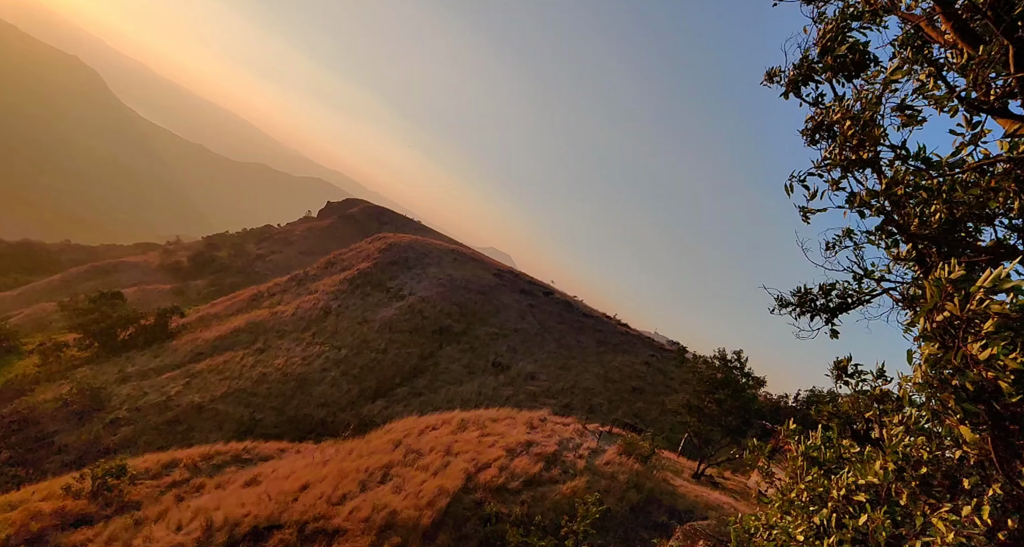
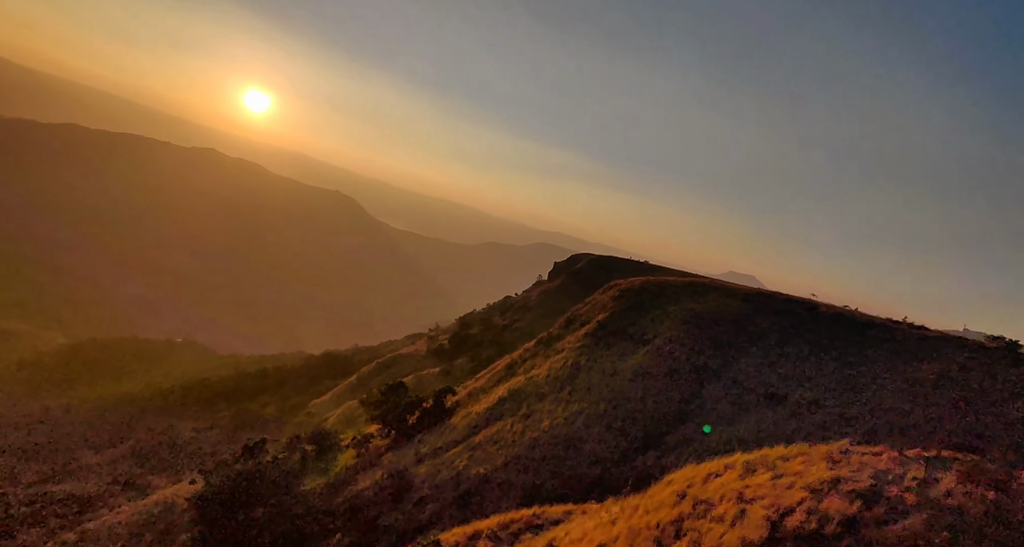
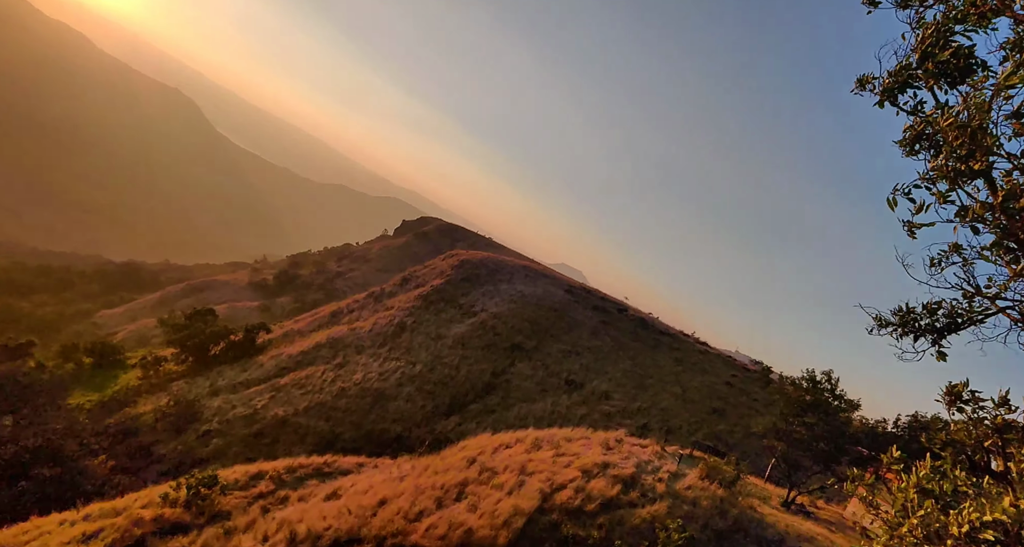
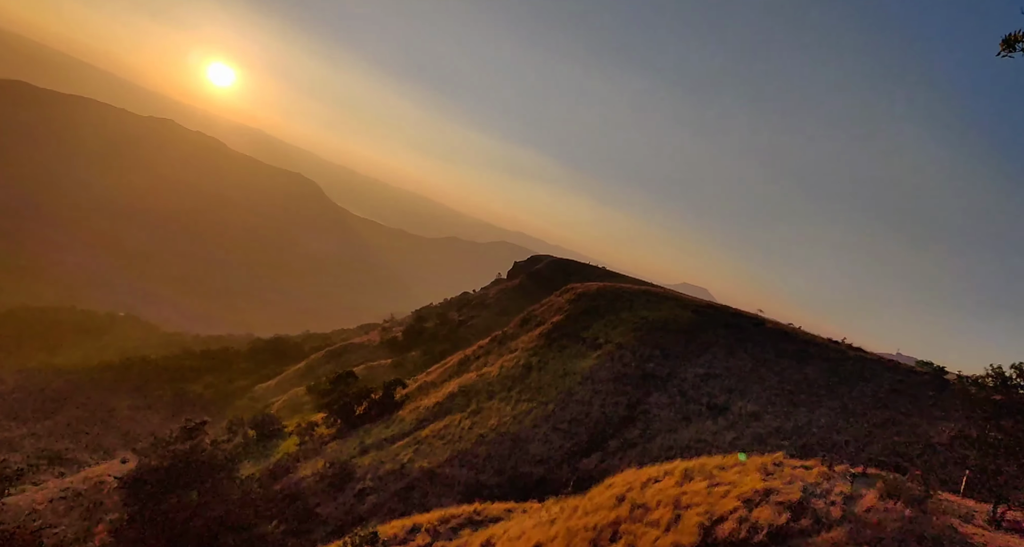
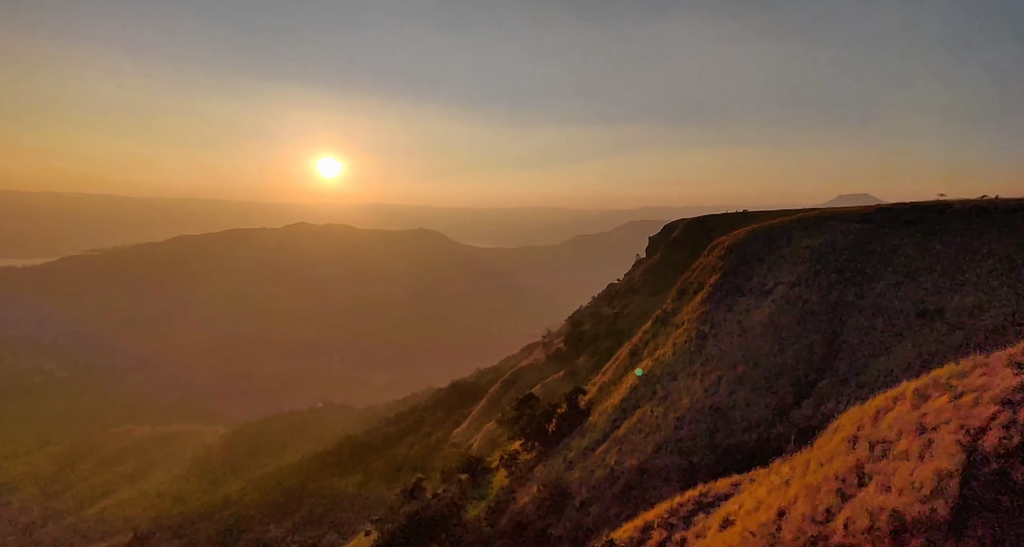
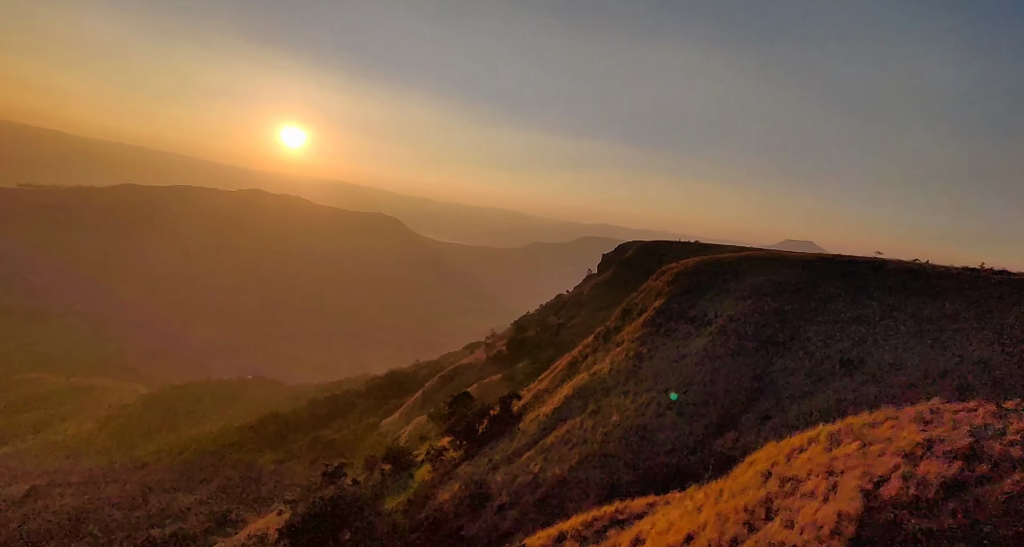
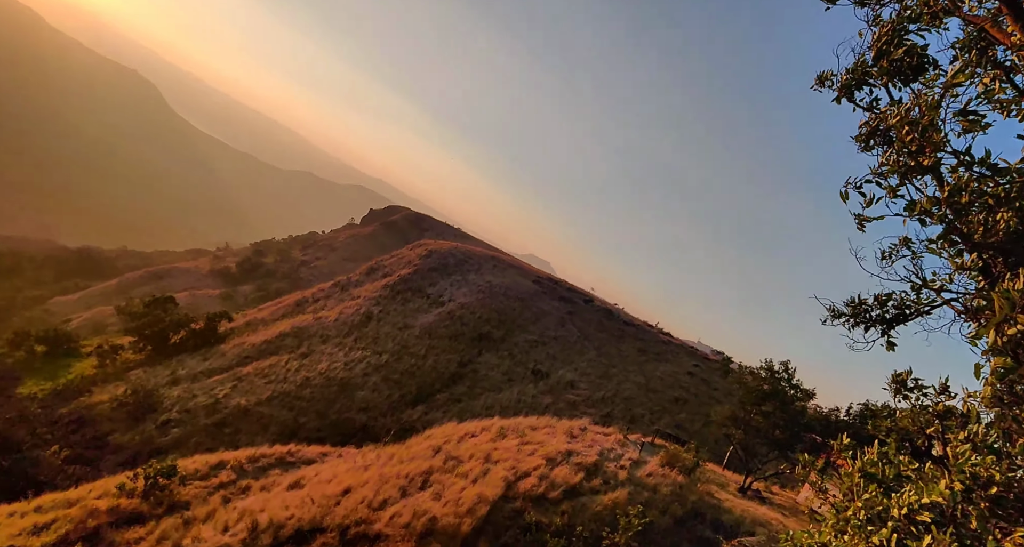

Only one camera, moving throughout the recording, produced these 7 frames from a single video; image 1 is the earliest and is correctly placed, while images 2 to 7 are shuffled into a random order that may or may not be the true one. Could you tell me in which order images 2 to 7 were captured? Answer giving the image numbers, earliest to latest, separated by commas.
7, 3, 4, 2, 6, 5
